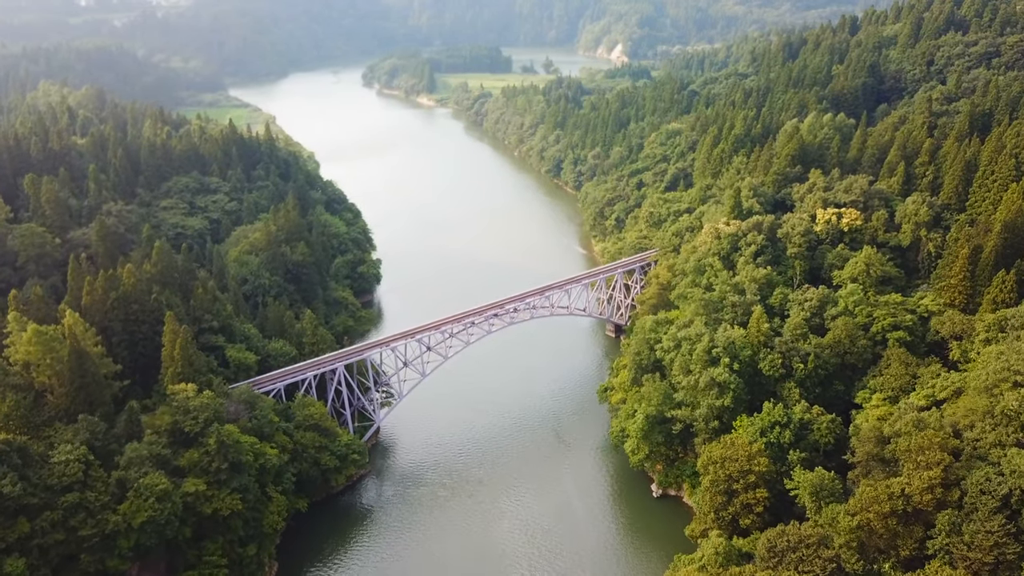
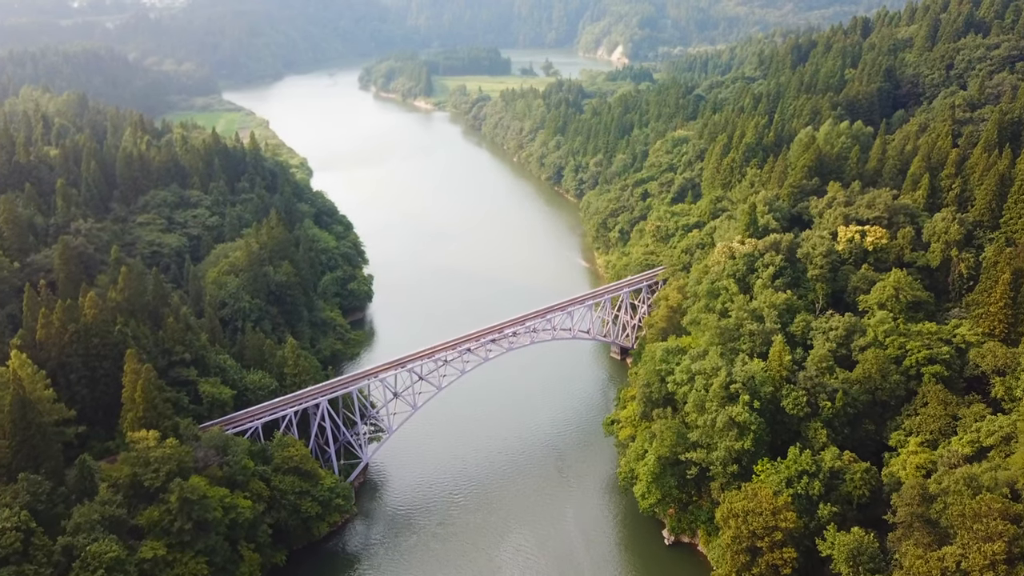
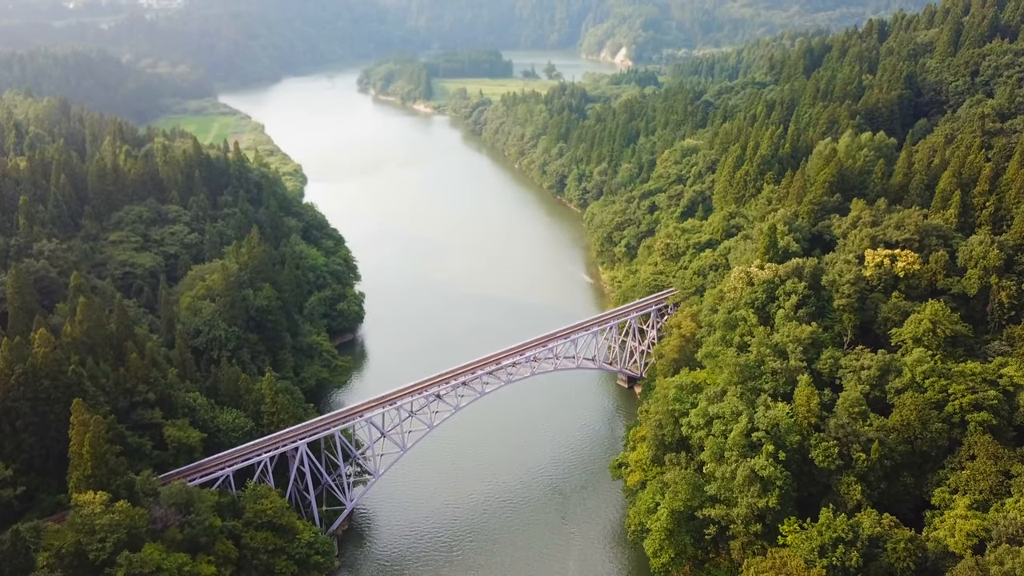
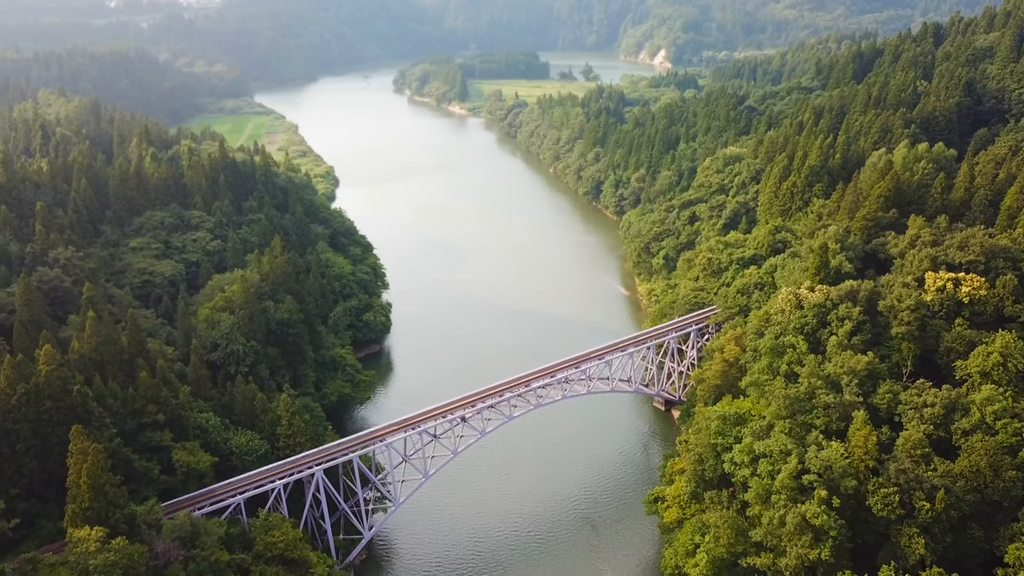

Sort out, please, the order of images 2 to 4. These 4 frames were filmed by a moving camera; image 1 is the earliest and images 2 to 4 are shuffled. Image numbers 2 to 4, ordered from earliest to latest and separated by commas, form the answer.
2, 3, 4
